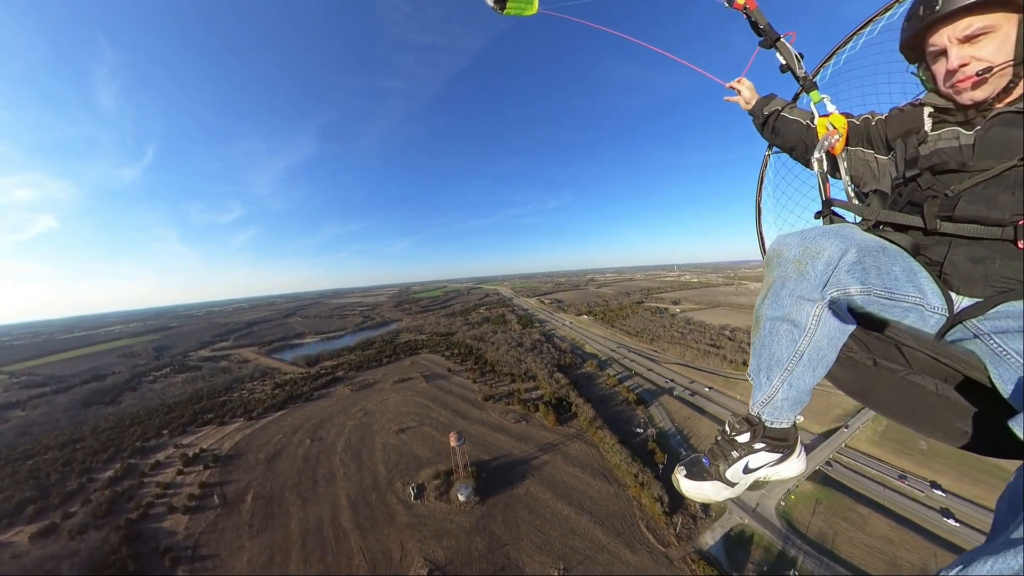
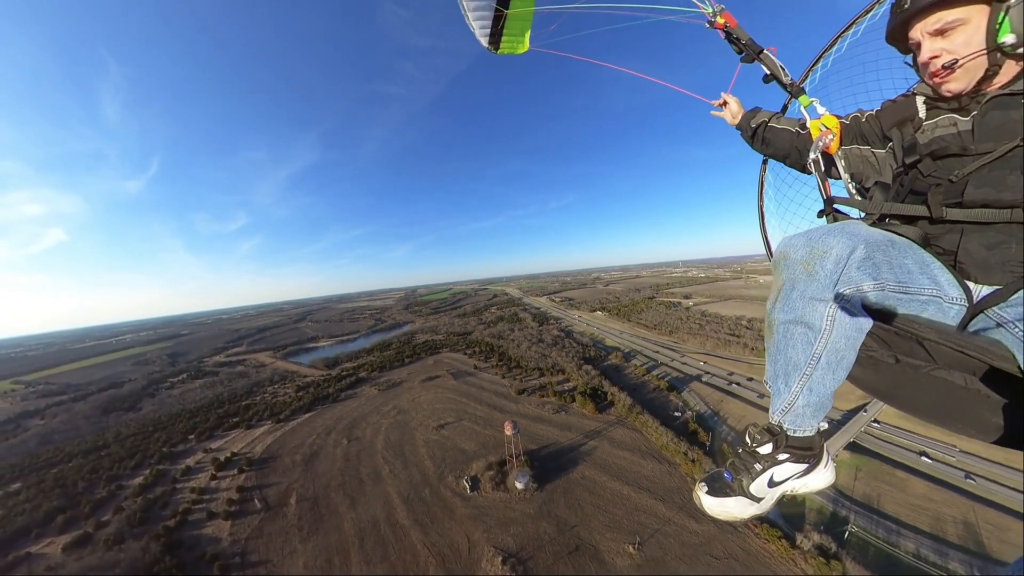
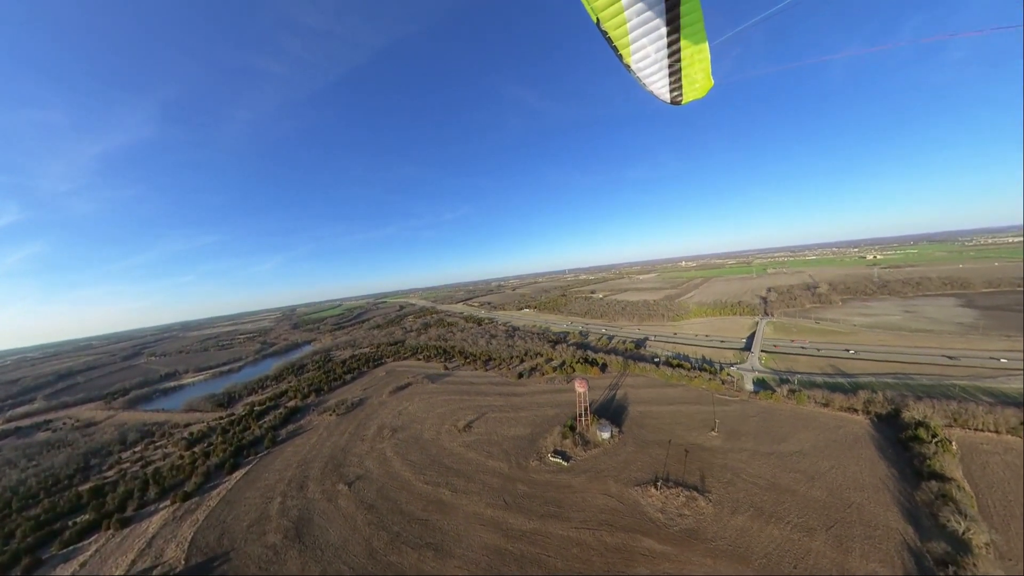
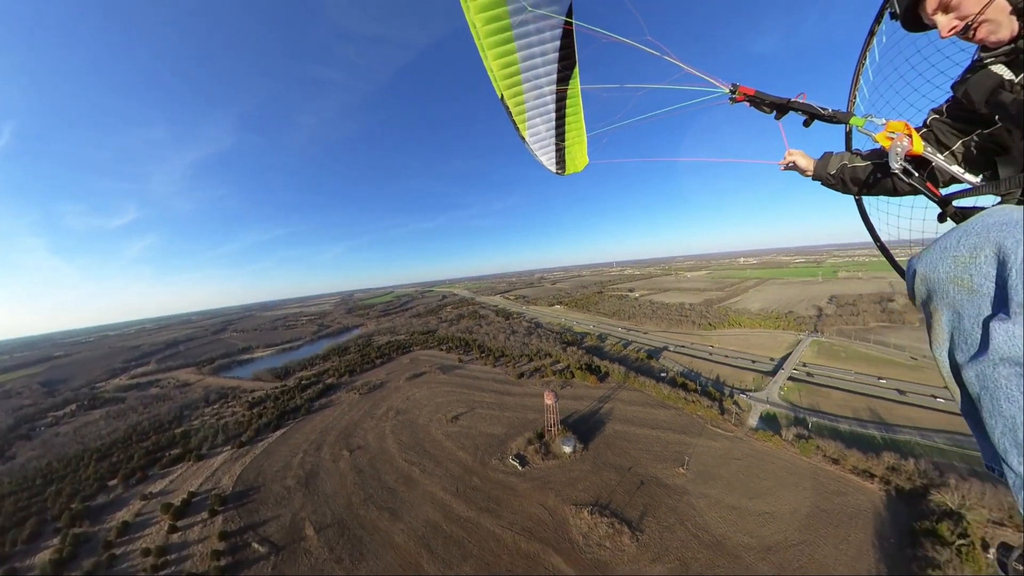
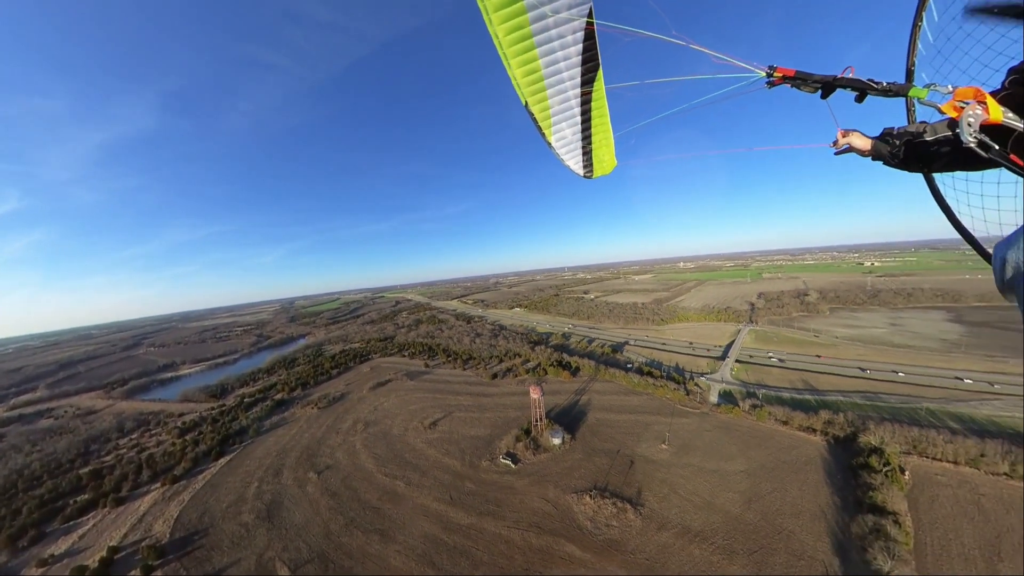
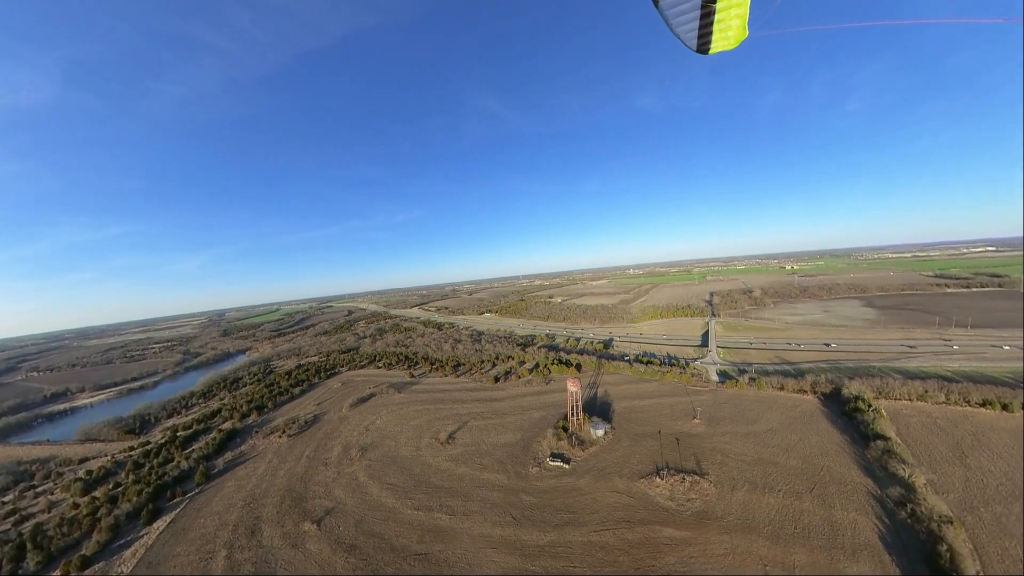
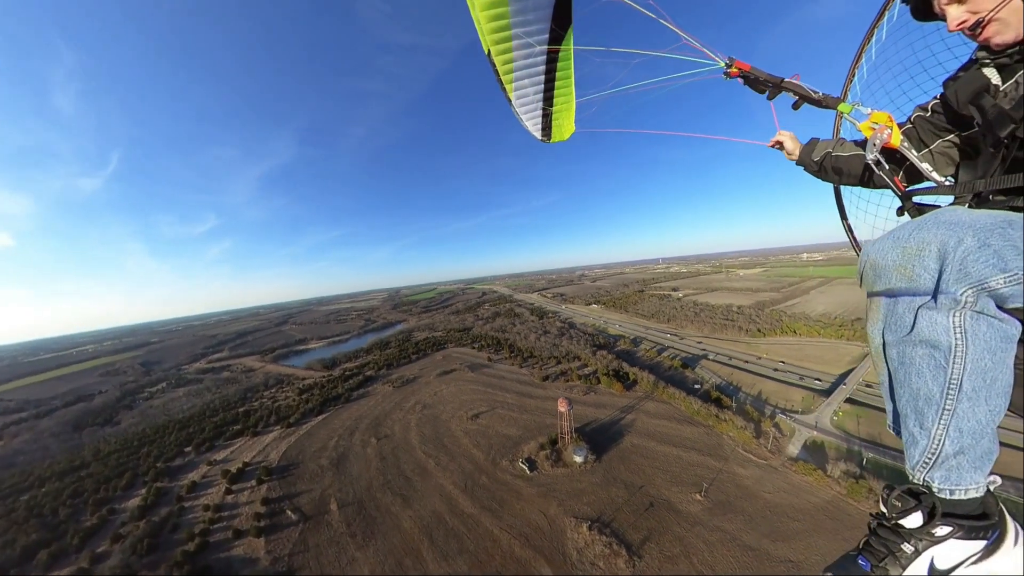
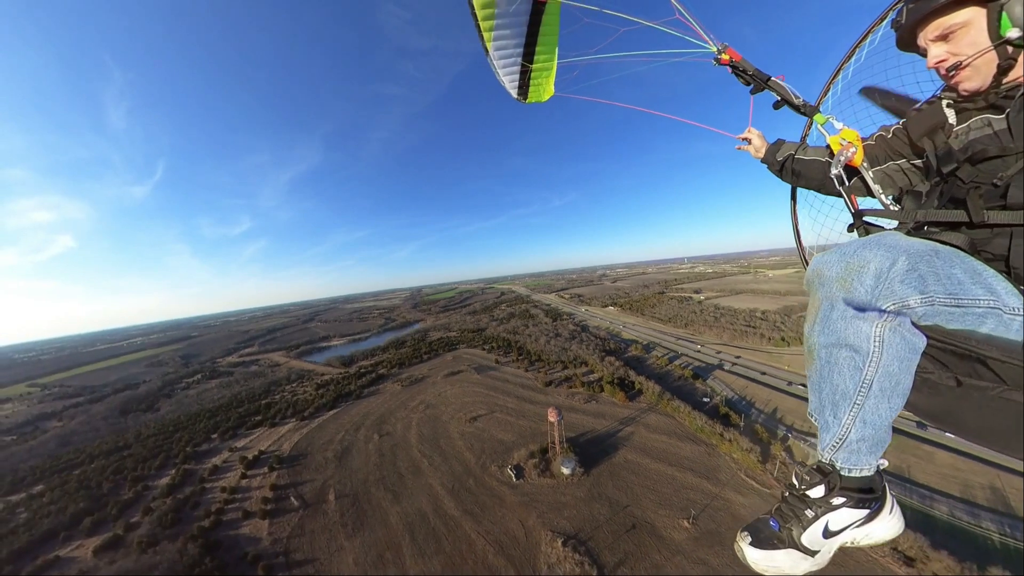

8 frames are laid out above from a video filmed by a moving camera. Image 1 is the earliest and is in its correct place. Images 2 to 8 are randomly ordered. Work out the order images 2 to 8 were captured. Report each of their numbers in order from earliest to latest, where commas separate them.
2, 8, 7, 4, 5, 3, 6
